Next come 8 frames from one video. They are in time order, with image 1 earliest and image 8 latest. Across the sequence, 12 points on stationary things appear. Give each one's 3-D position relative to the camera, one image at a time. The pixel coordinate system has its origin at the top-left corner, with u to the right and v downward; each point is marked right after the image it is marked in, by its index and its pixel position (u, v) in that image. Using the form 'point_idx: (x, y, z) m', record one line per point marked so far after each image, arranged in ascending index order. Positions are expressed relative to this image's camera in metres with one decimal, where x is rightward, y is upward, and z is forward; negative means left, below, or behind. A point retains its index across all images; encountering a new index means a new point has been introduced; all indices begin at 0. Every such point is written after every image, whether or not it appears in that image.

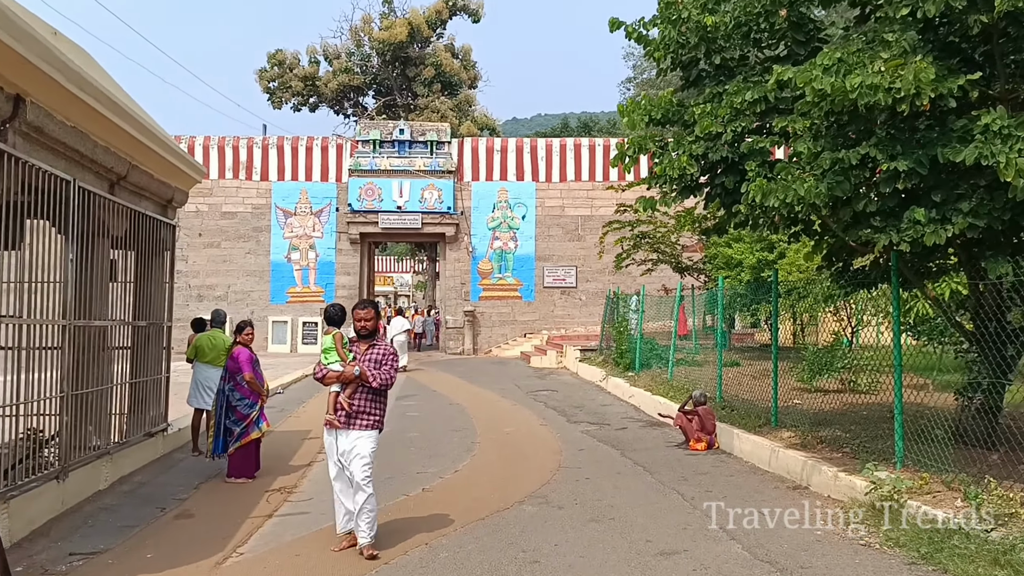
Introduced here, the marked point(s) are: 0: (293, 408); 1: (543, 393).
0: (-3.3, -1.8, +12.4) m
1: (+0.5, -1.8, +14.3) m
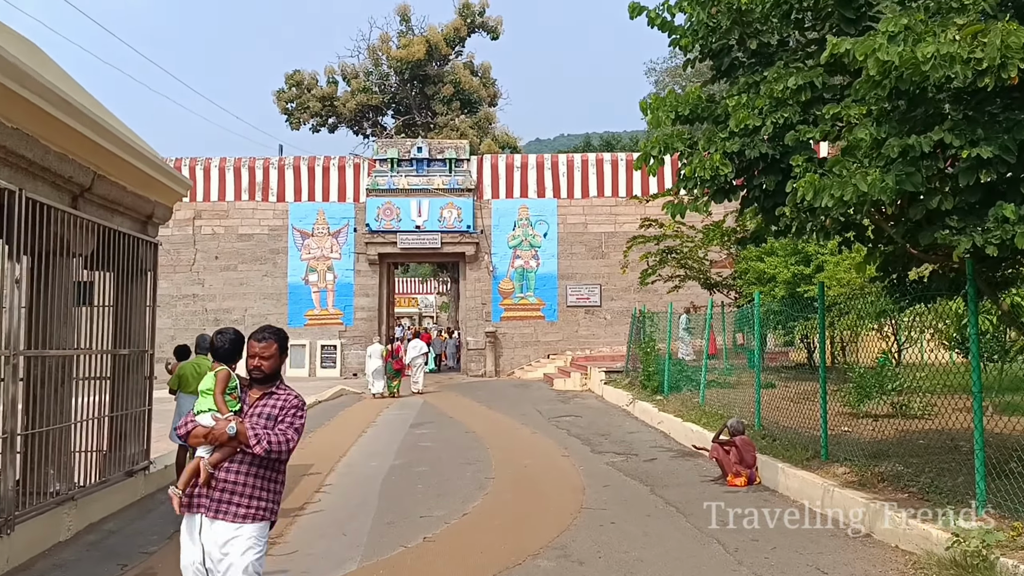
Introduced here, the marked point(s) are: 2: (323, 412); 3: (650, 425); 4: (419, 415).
0: (-3.0, -2.1, +11.7) m
1: (+0.9, -2.1, +13.4) m
2: (-3.5, -2.3, +15.7) m
3: (+2.0, -2.0, +12.0) m
4: (-1.6, -2.2, +14.4) m
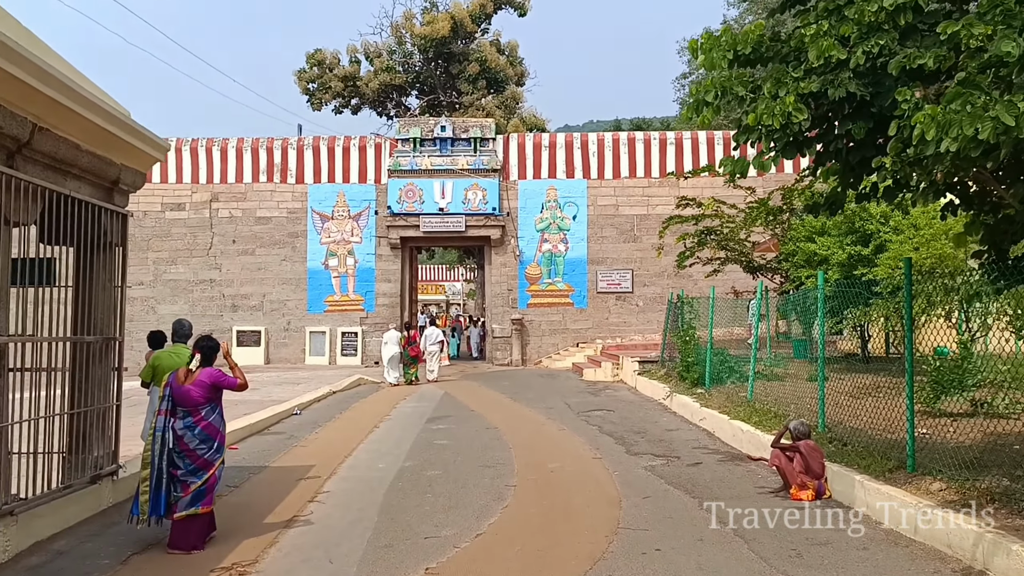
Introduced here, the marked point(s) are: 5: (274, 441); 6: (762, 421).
0: (-2.7, -1.9, +10.7) m
1: (+1.2, -1.9, +12.3) m
2: (-3.1, -2.0, +14.7) m
3: (+2.3, -1.8, +10.9) m
4: (-1.2, -1.9, +13.3) m
5: (-2.9, -1.9, +10.3) m
6: (+2.6, -1.4, +8.6) m
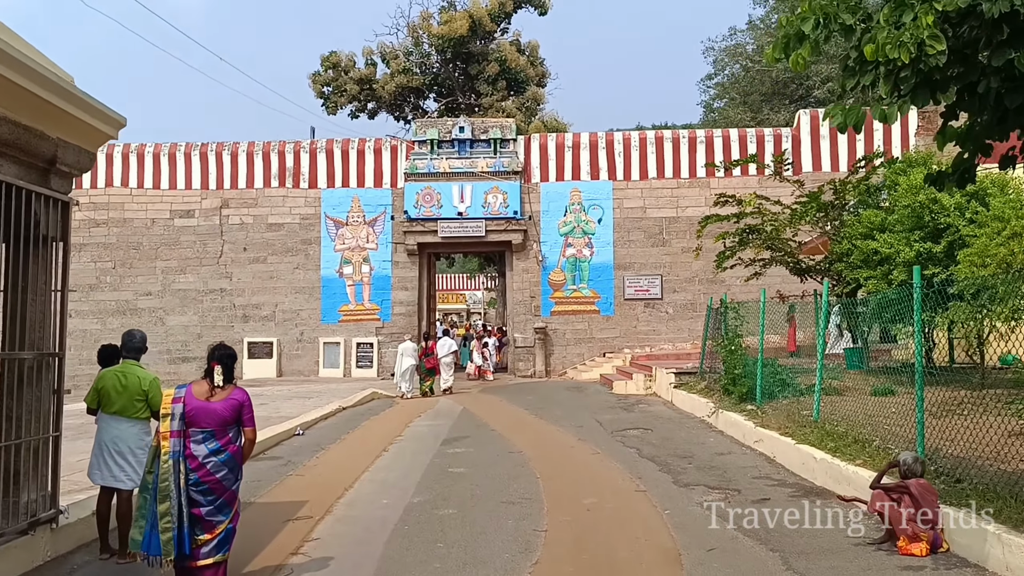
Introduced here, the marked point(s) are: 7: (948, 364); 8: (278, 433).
0: (-2.4, -2.0, +9.4) m
1: (+1.6, -1.9, +11.0) m
2: (-2.7, -2.1, +13.5) m
3: (+2.6, -1.8, +9.5) m
4: (-0.8, -2.0, +12.0) m
5: (-2.6, -2.0, +9.1) m
6: (+2.9, -1.4, +7.3) m
7: (+3.9, -0.6, +7.0) m
8: (-3.1, -1.9, +10.8) m
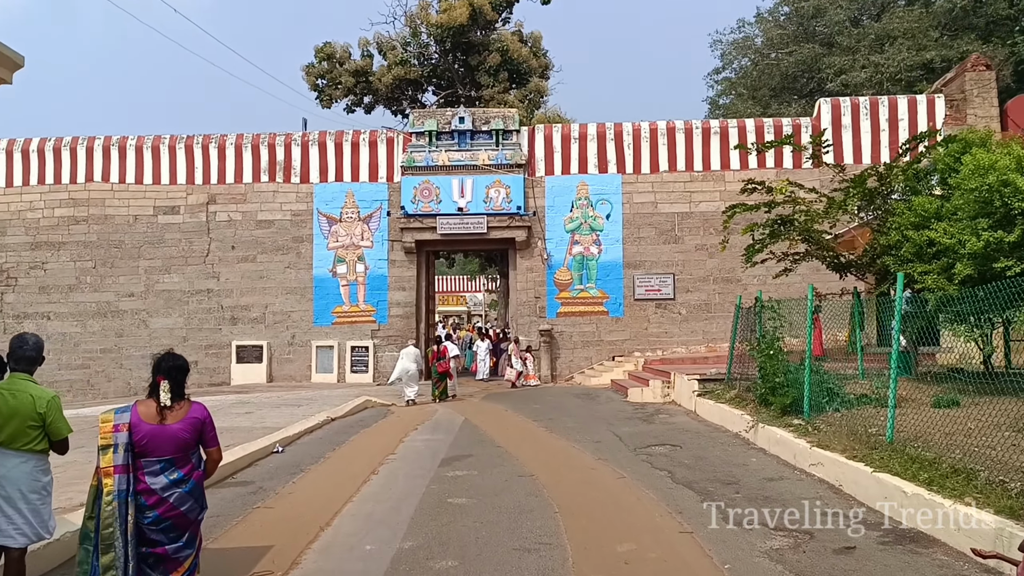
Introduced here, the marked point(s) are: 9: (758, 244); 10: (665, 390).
0: (-2.3, -1.9, +8.0) m
1: (+1.7, -1.9, +9.5) m
2: (-2.6, -2.1, +12.0) m
3: (+2.7, -1.7, +8.0) m
4: (-0.7, -2.0, +10.6) m
5: (-2.5, -1.9, +7.6) m
6: (+3.0, -1.3, +5.8) m
7: (+4.0, -0.6, +5.6) m
8: (-3.0, -1.9, +9.4) m
9: (+3.9, +0.7, +13.0) m
10: (+2.8, -1.8, +15.1) m
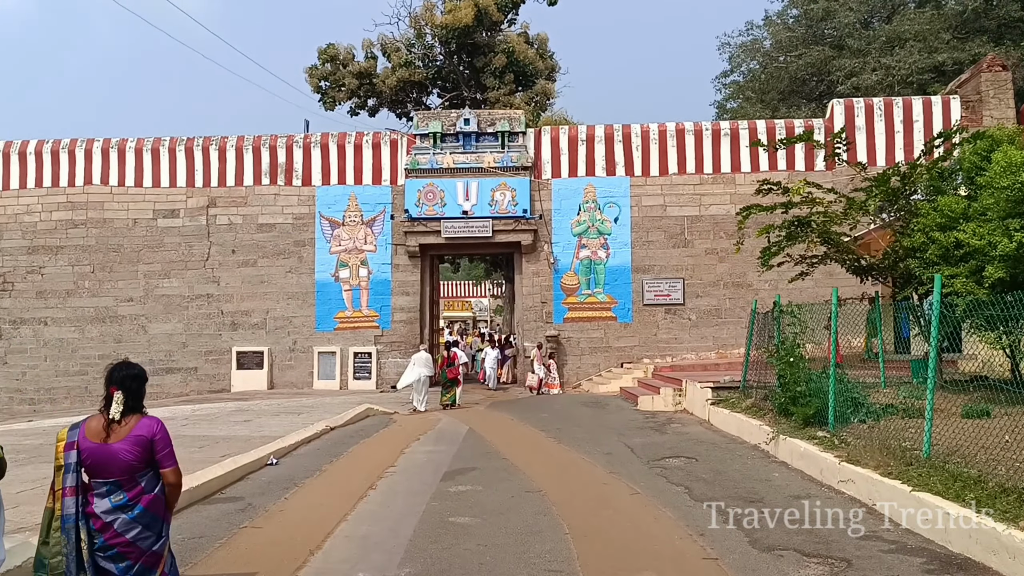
0: (-2.2, -1.9, +7.5) m
1: (+1.8, -1.9, +9.0) m
2: (-2.5, -2.2, +11.5) m
3: (+2.8, -1.8, +7.5) m
4: (-0.7, -2.0, +10.1) m
5: (-2.5, -1.9, +7.1) m
6: (+3.0, -1.4, +5.3) m
7: (+4.0, -0.6, +5.1) m
8: (-2.9, -1.9, +8.9) m
9: (+4.0, +0.6, +12.4) m
10: (+2.9, -1.9, +14.5) m
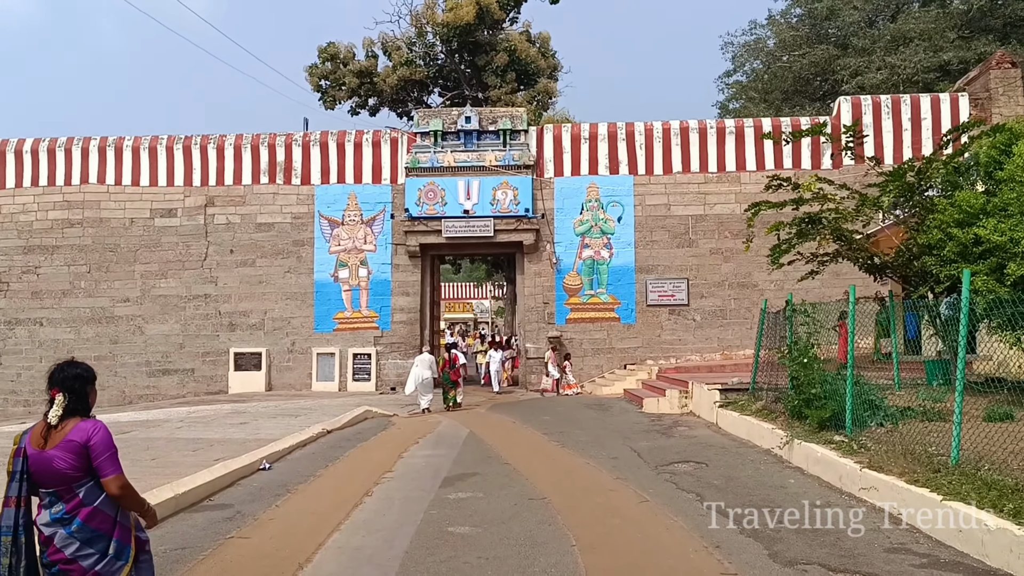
0: (-2.2, -1.9, +7.1) m
1: (+1.8, -1.9, +8.6) m
2: (-2.5, -2.2, +11.2) m
3: (+2.8, -1.7, +7.1) m
4: (-0.6, -2.0, +9.7) m
5: (-2.5, -1.9, +6.8) m
6: (+3.0, -1.3, +4.9) m
7: (+4.1, -0.6, +4.7) m
8: (-2.9, -1.9, +8.5) m
9: (+4.0, +0.6, +12.1) m
10: (+2.9, -1.9, +14.2) m
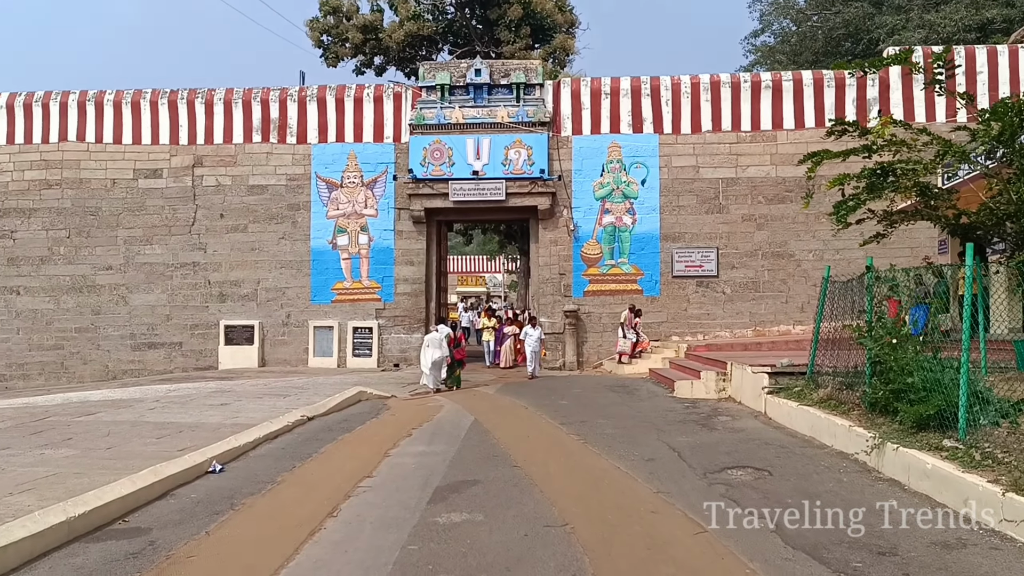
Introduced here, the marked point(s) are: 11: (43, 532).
0: (-2.1, -1.6, +5.3) m
1: (+1.9, -1.6, +6.8) m
2: (-2.3, -1.7, +9.4) m
3: (+2.9, -1.5, +5.3) m
4: (-0.5, -1.6, +7.9) m
5: (-2.4, -1.6, +5.0) m
6: (+3.1, -1.1, +3.1) m
7: (+4.1, -0.4, +2.8) m
8: (-2.8, -1.5, +6.7) m
9: (+4.1, +1.1, +10.1) m
10: (+3.1, -1.4, +12.3) m
11: (-2.9, -1.5, +5.1) m
